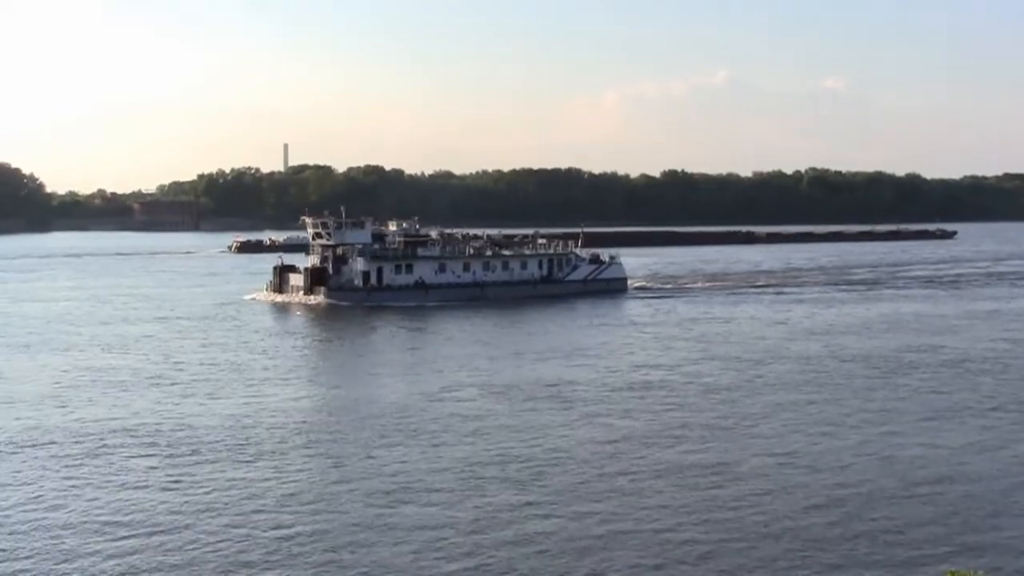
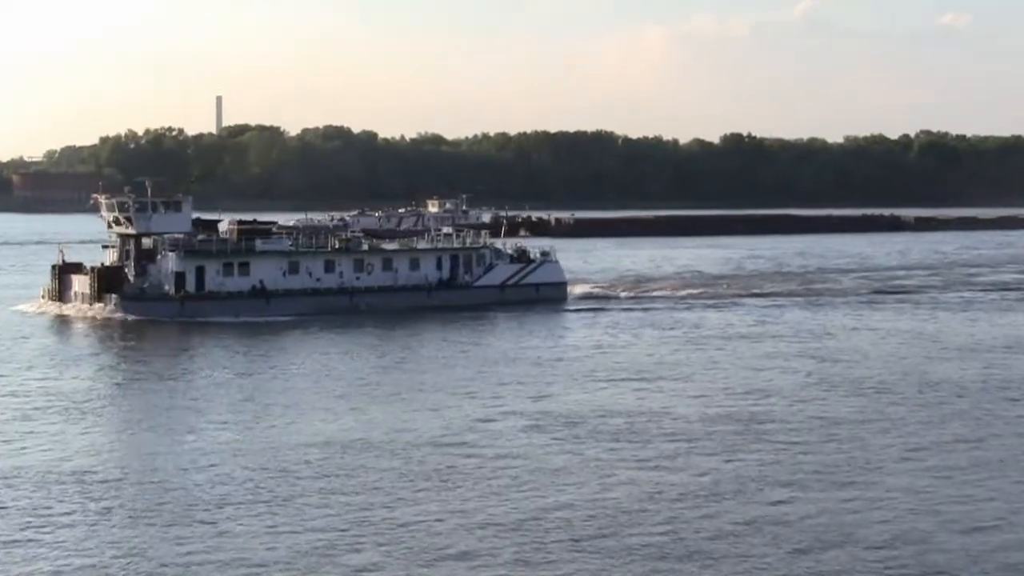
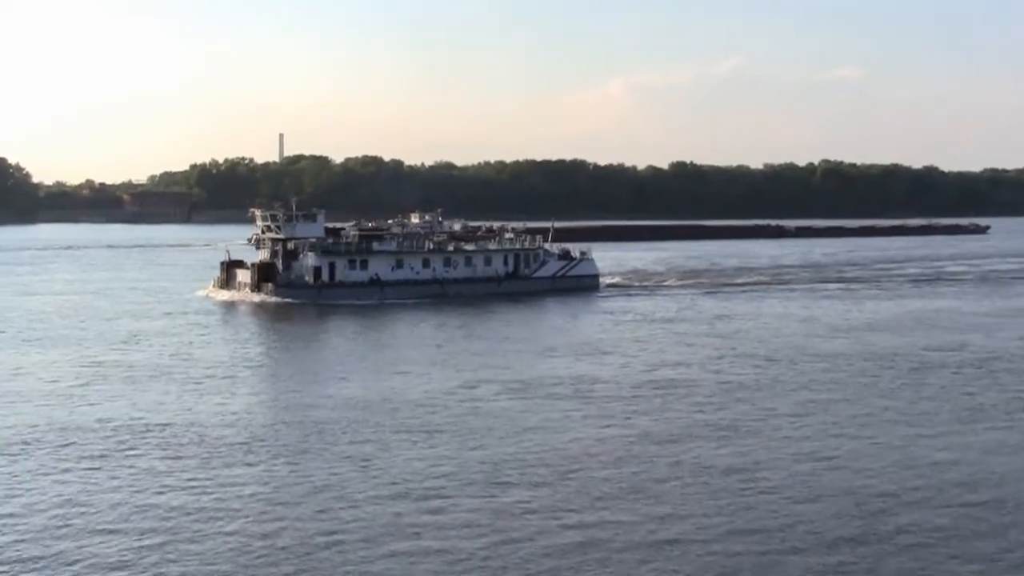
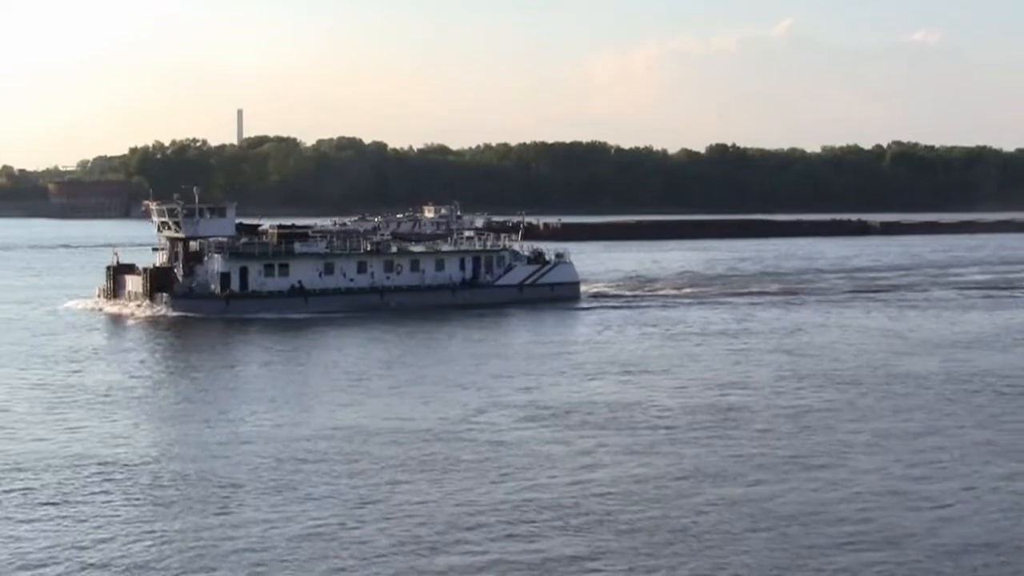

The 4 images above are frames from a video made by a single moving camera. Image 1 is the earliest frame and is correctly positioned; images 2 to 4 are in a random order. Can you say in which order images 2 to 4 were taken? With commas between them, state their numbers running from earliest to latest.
3, 4, 2
